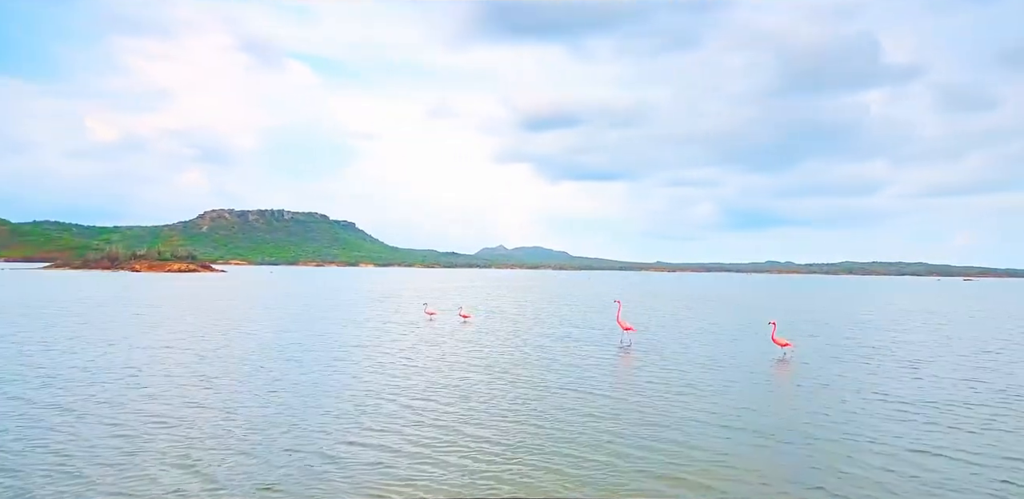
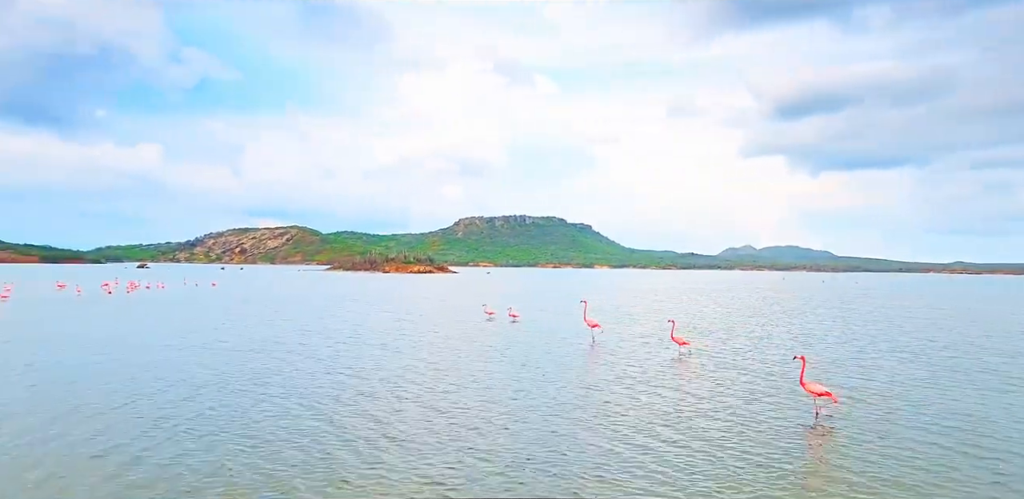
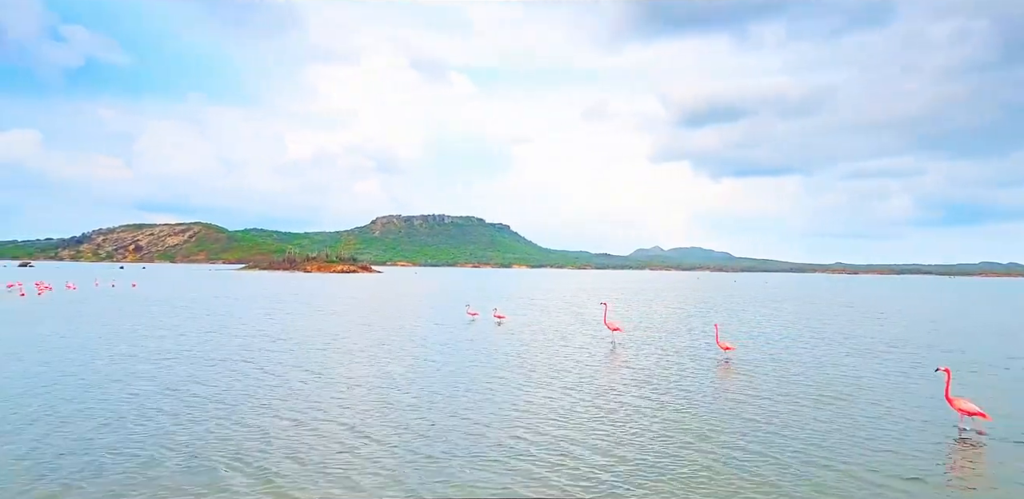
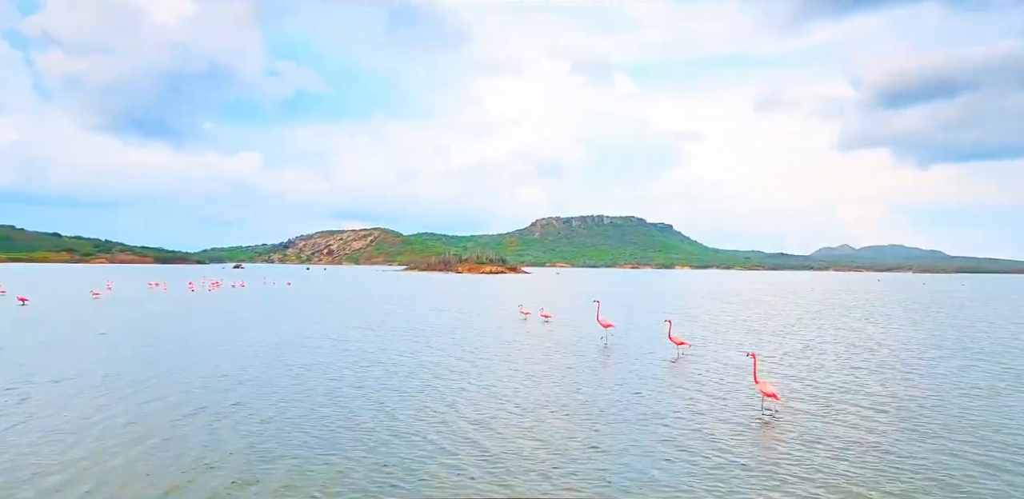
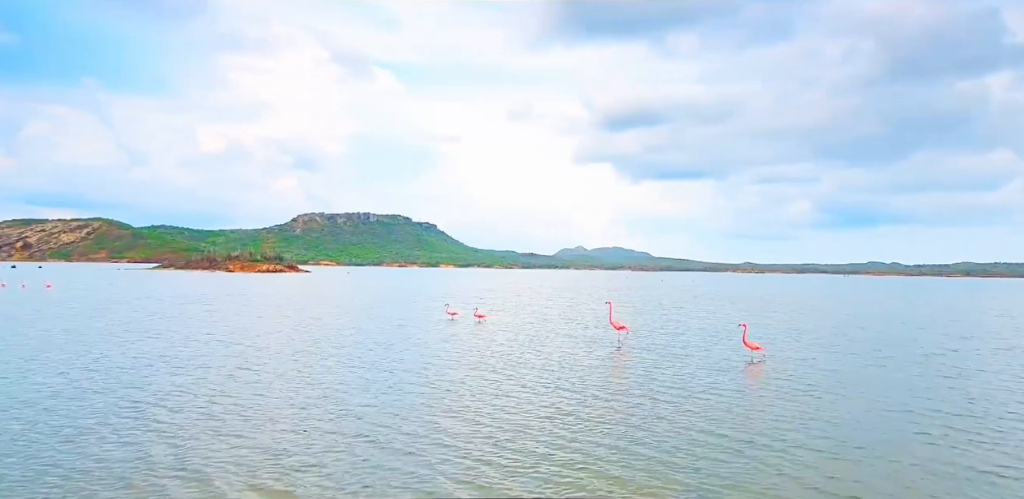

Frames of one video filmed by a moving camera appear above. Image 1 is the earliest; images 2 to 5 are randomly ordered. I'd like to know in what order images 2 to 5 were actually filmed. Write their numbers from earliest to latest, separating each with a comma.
5, 3, 2, 4
